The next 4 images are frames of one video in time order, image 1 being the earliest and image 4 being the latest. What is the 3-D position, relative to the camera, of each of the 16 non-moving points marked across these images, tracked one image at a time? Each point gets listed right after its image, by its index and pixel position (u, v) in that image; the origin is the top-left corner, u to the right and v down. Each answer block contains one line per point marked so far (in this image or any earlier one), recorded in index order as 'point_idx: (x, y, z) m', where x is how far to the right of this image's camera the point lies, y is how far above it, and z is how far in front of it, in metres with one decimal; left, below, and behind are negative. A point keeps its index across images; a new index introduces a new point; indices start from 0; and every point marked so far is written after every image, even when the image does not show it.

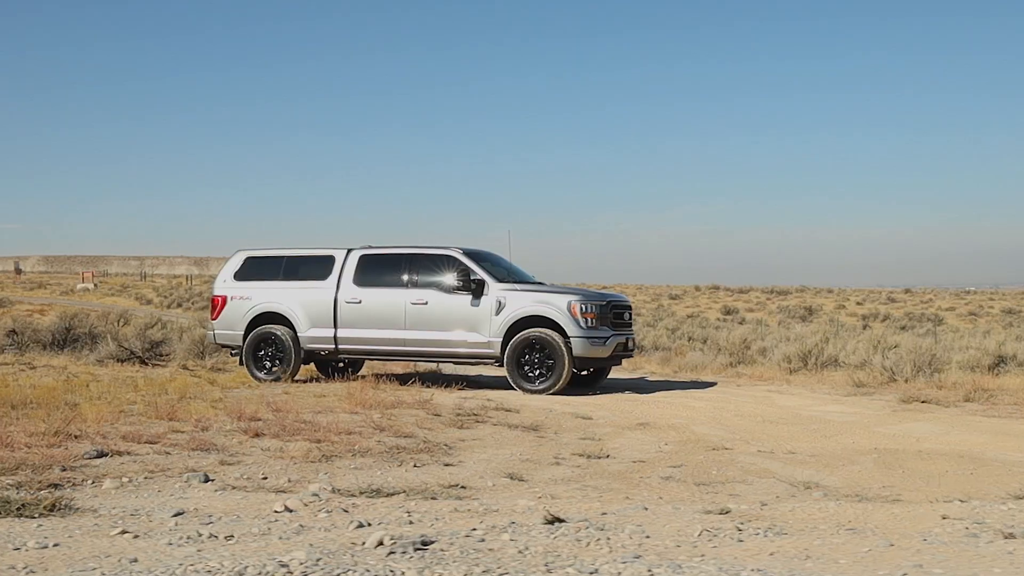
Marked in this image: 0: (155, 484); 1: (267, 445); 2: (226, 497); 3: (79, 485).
0: (-2.0, -1.1, +5.7) m
1: (-2.0, -1.3, +8.1) m
2: (-1.4, -1.1, +5.2) m
3: (-2.4, -1.1, +5.6) m
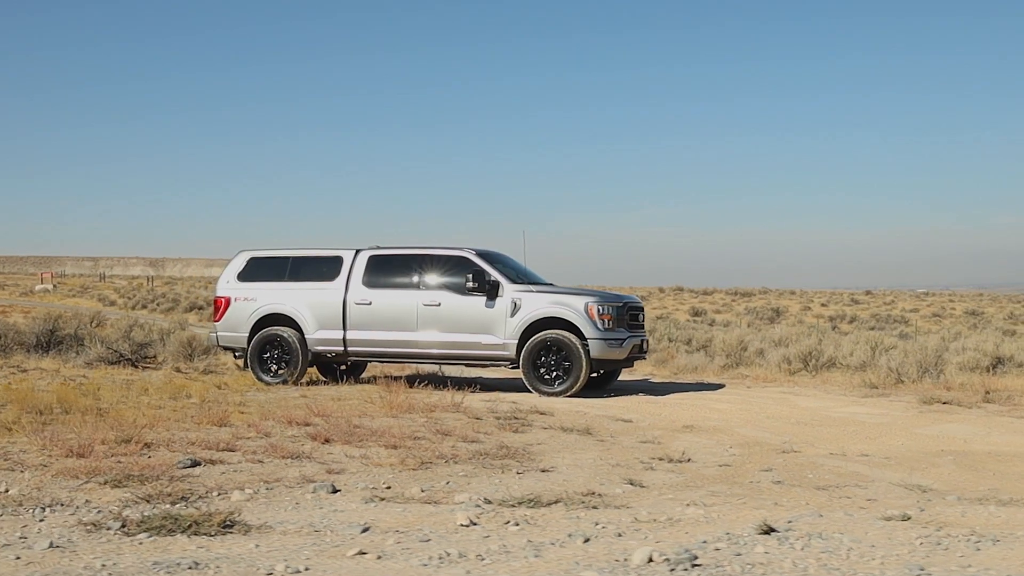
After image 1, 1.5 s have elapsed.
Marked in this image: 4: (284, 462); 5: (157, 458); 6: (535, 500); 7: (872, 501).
0: (-1.2, -1.1, +5.4) m
1: (-1.3, -1.3, +7.8) m
2: (-0.6, -1.1, +4.9) m
3: (-1.6, -1.1, +5.3) m
4: (-1.6, -1.2, +6.9) m
5: (-2.4, -1.1, +6.7) m
6: (+0.1, -1.1, +5.3) m
7: (+2.2, -1.3, +6.0) m
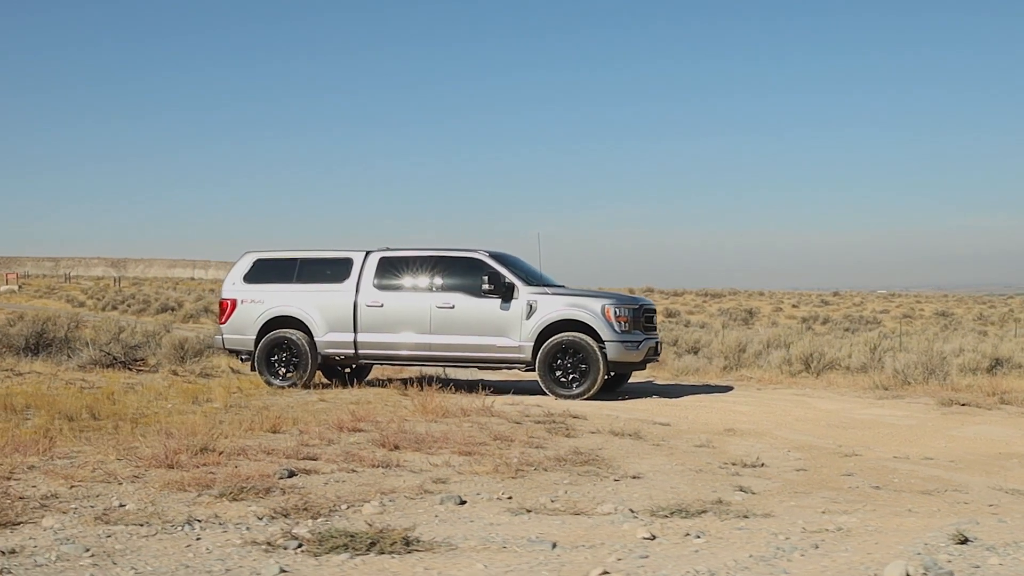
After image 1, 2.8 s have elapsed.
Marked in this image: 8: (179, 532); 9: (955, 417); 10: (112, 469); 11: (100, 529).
0: (-0.5, -1.1, +5.2) m
1: (-0.6, -1.3, +7.6) m
2: (+0.1, -1.1, +4.7) m
3: (-0.9, -1.1, +5.1) m
4: (-0.9, -1.2, +6.7) m
5: (-1.7, -1.2, +6.5) m
6: (+0.9, -1.1, +5.1) m
7: (+2.9, -1.3, +6.0) m
8: (-1.4, -1.1, +4.3) m
9: (+6.2, -1.8, +14.0) m
10: (-2.5, -1.2, +6.4) m
11: (-1.8, -1.1, +4.4) m
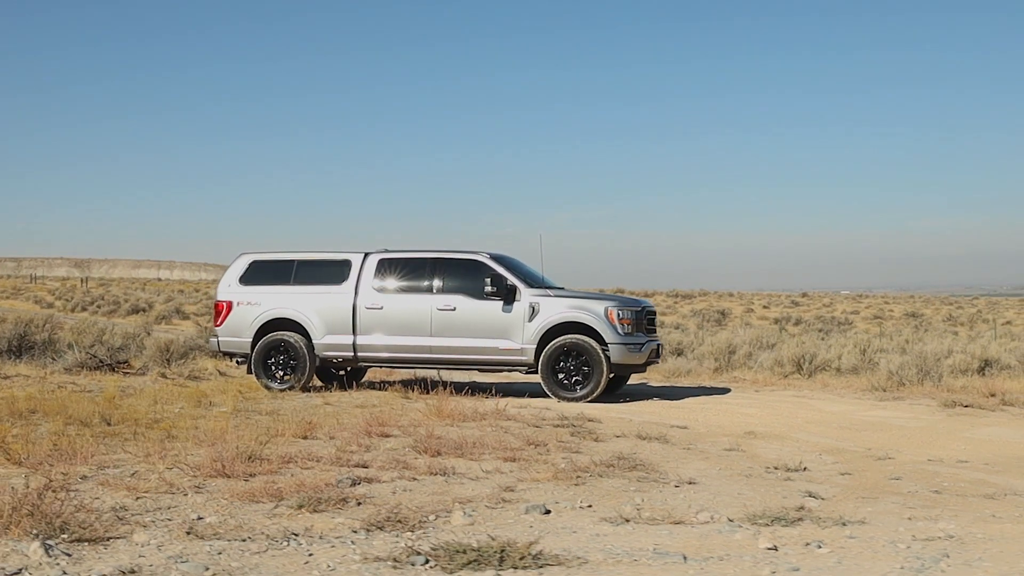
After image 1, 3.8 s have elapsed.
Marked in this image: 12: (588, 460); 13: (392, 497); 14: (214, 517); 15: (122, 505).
0: (0.0, -1.2, +5.1) m
1: (-0.3, -1.3, +7.5) m
2: (+0.6, -1.1, +4.6) m
3: (-0.4, -1.2, +4.9) m
4: (-0.5, -1.3, +6.6) m
5: (-1.3, -1.2, +6.3) m
6: (+1.3, -1.2, +5.1) m
7: (+3.3, -1.3, +6.0) m
8: (-0.9, -1.1, +4.2) m
9: (+6.3, -1.8, +14.1) m
10: (-2.1, -1.2, +6.1) m
11: (-1.3, -1.1, +4.2) m
12: (+0.6, -1.4, +8.2) m
13: (-0.7, -1.2, +5.7) m
14: (-1.5, -1.1, +5.0) m
15: (-2.1, -1.1, +5.3) m
